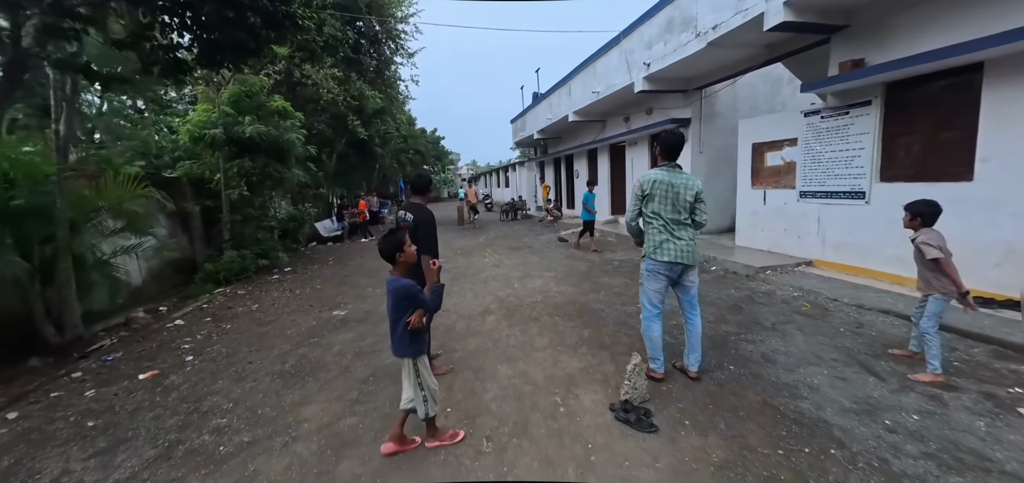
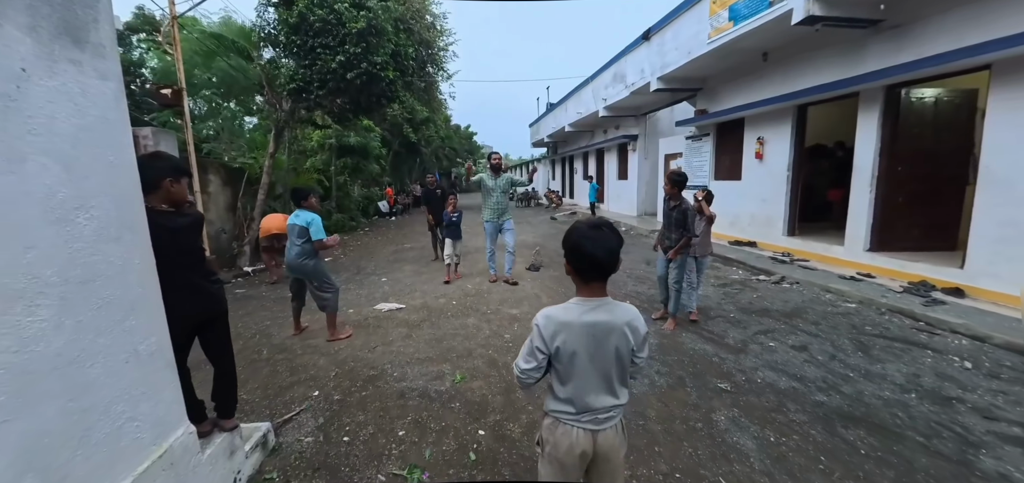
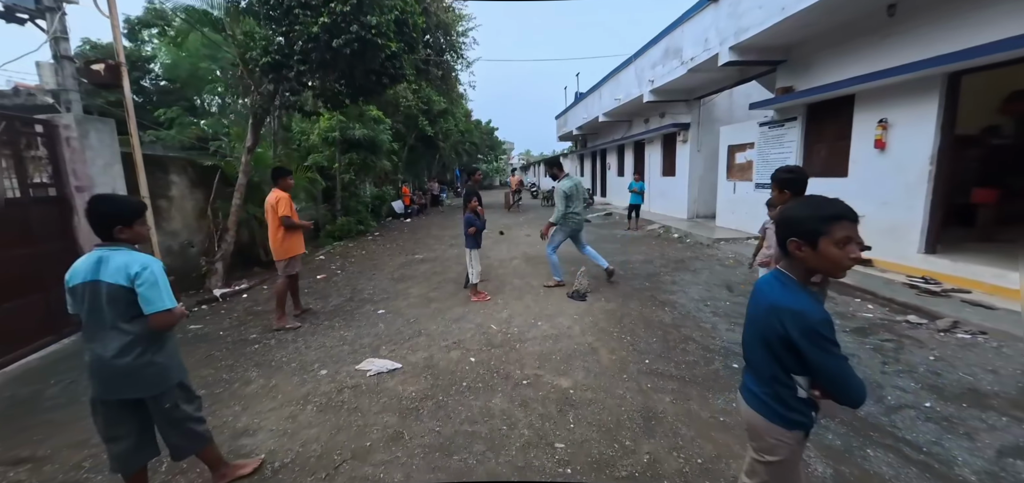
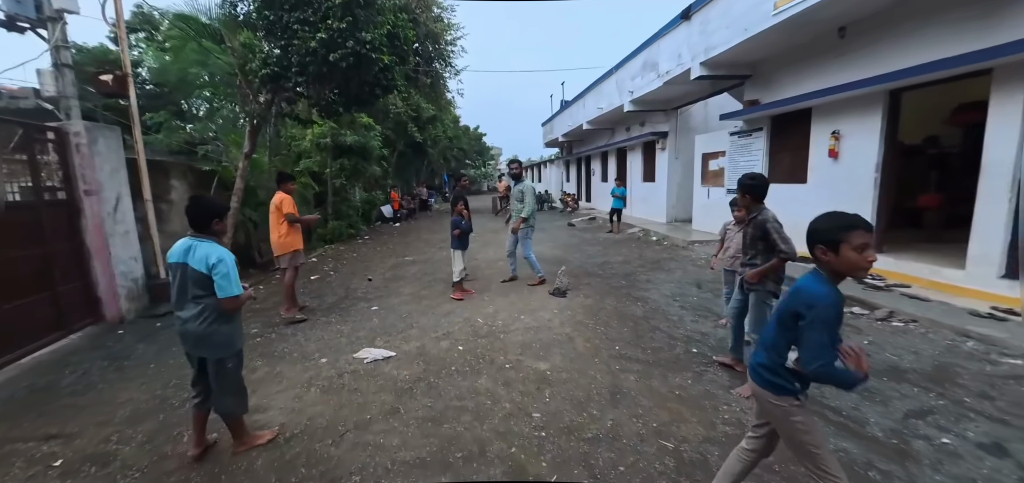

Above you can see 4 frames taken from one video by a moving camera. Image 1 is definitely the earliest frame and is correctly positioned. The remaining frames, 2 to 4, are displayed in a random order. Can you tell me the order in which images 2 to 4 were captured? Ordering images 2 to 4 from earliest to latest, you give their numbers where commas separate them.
3, 4, 2
